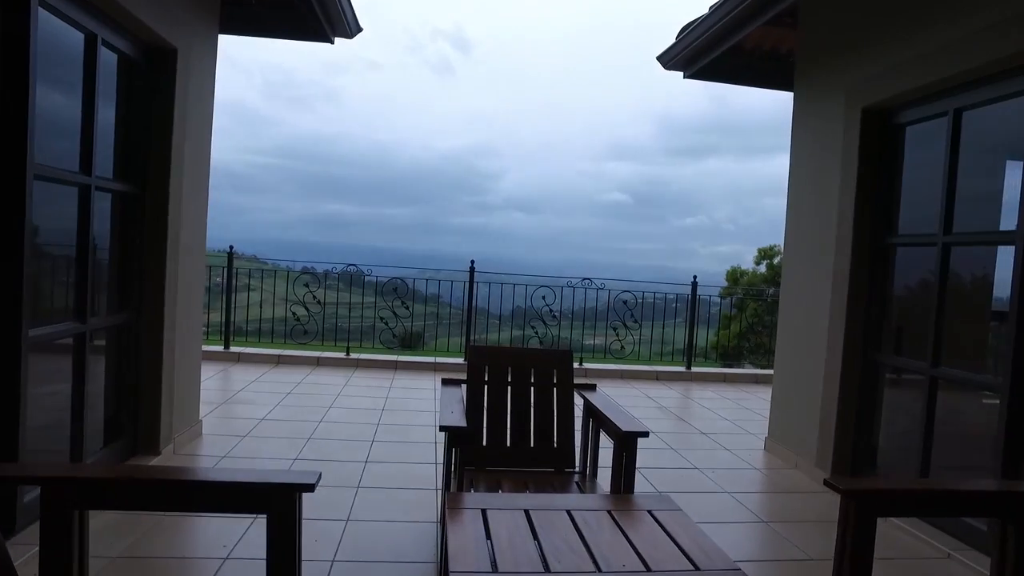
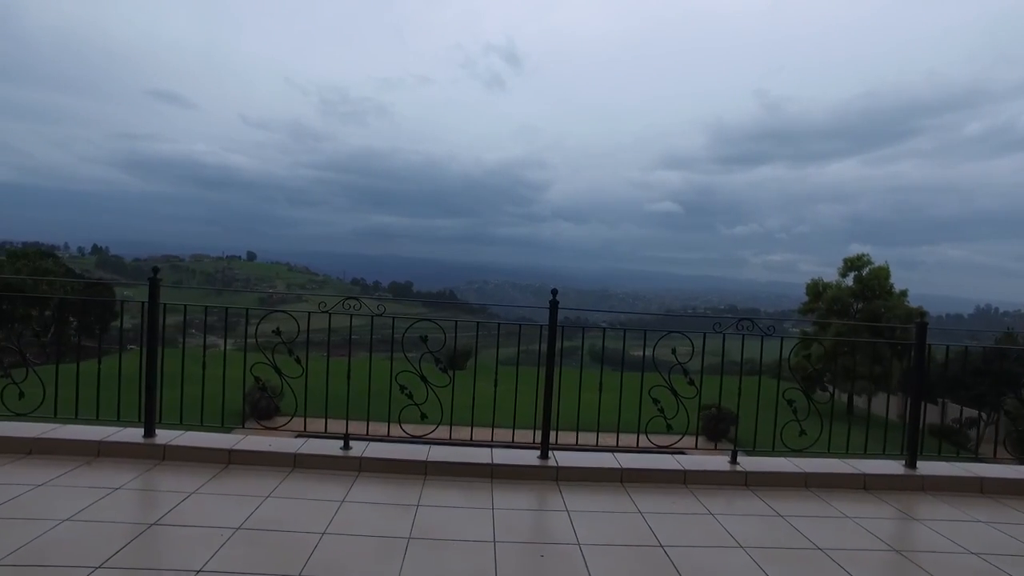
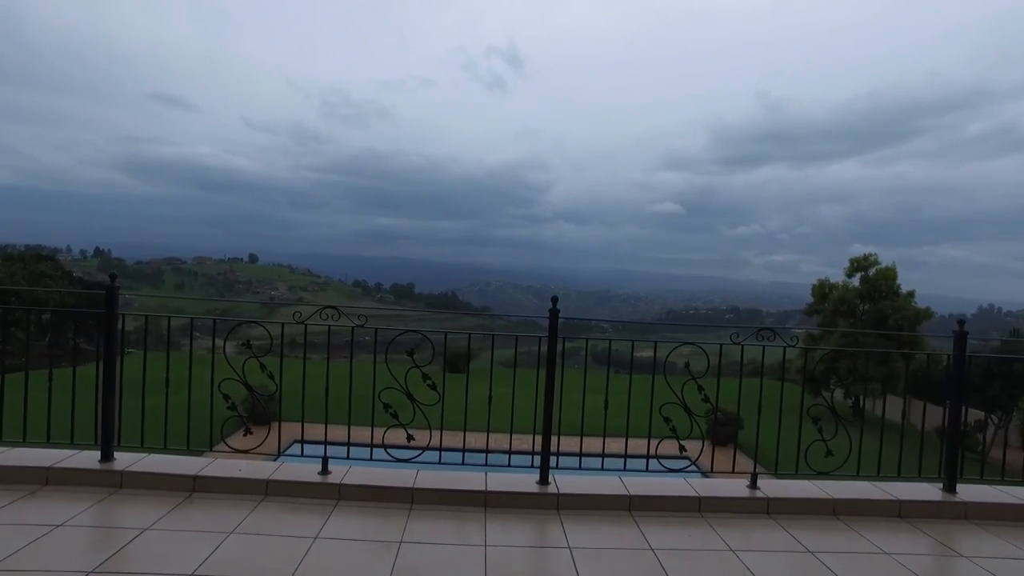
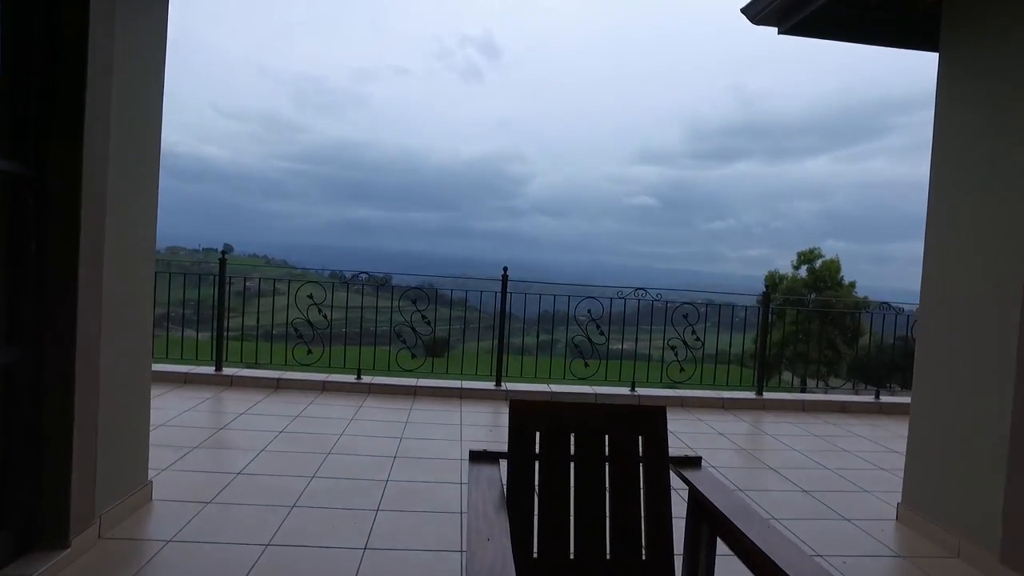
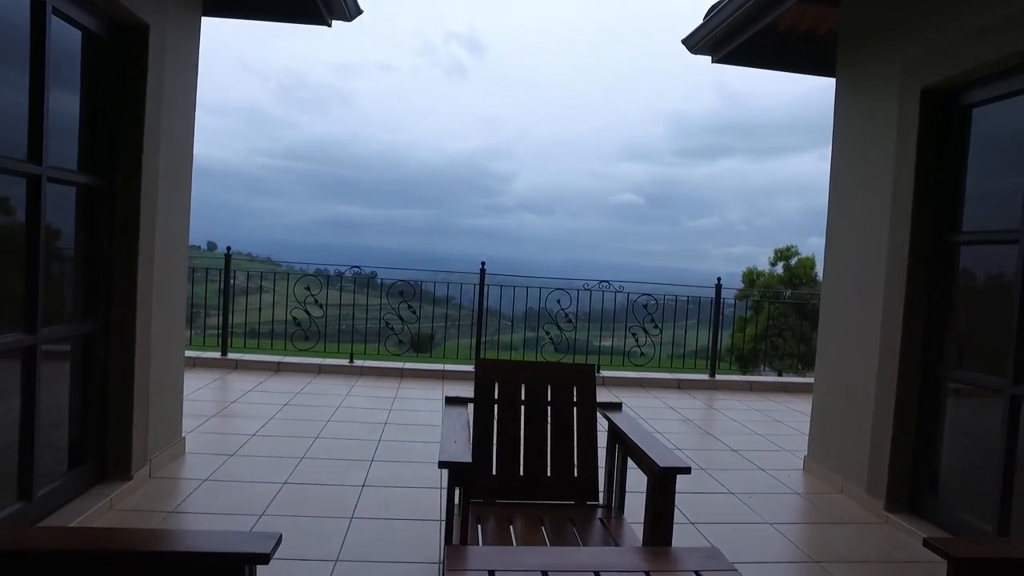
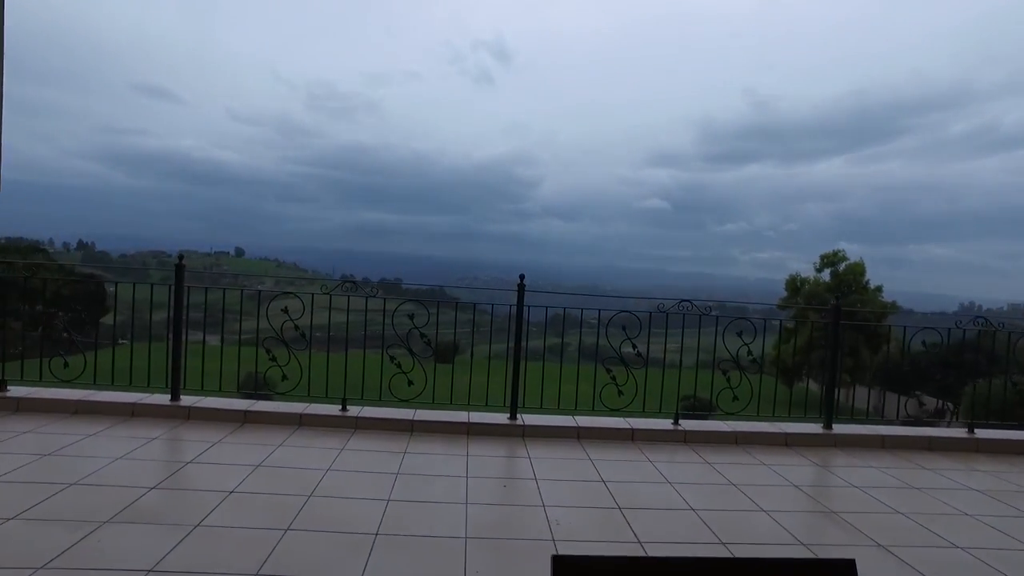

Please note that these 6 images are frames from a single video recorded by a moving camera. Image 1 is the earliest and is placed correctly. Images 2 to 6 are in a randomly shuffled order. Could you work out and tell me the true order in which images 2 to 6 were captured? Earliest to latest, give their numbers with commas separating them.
5, 4, 6, 2, 3
